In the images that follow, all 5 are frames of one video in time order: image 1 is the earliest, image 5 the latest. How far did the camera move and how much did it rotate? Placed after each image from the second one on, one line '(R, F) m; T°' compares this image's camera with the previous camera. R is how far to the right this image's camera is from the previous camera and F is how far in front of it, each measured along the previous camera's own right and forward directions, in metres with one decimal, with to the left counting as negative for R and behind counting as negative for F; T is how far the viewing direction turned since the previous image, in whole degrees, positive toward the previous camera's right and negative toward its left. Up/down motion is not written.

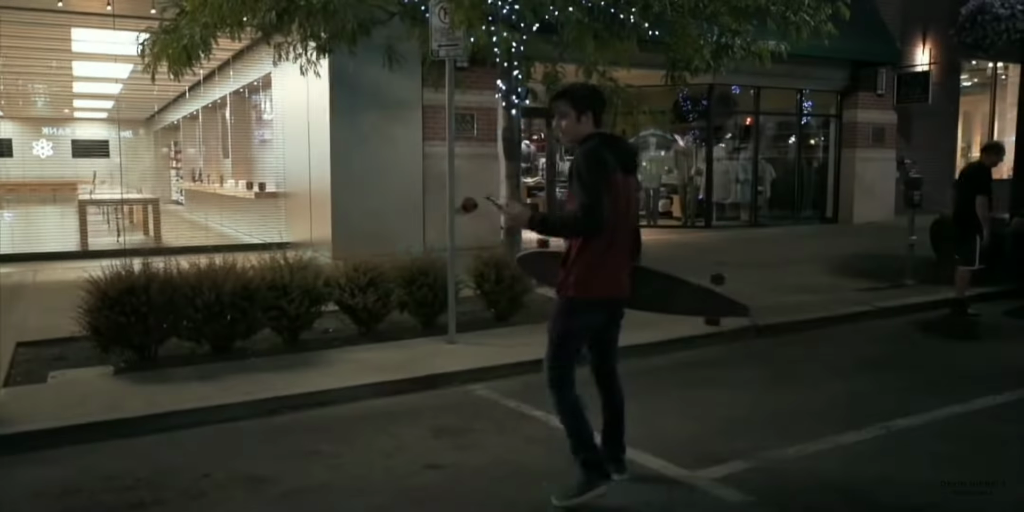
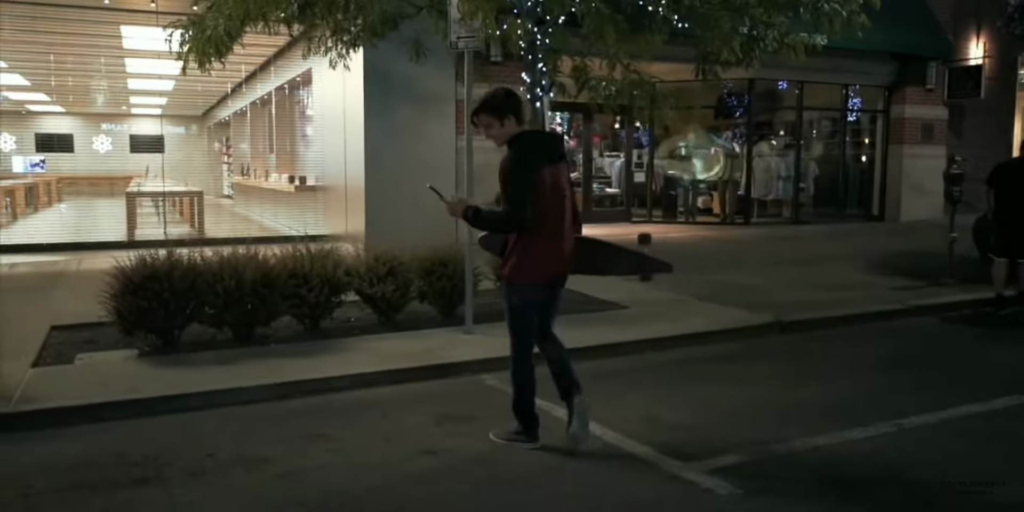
(+0.3, 0.0) m; -3°
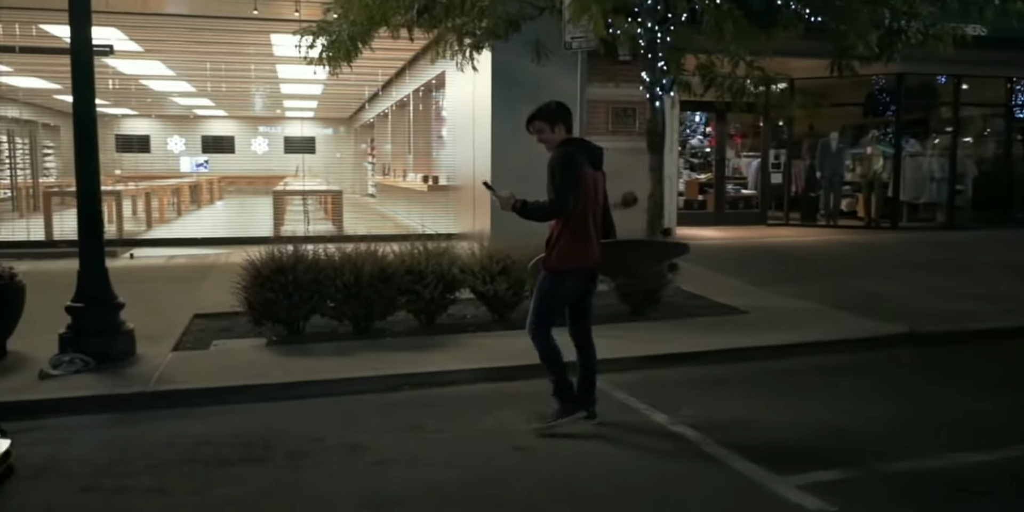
(+0.3, 0.0) m; -10°
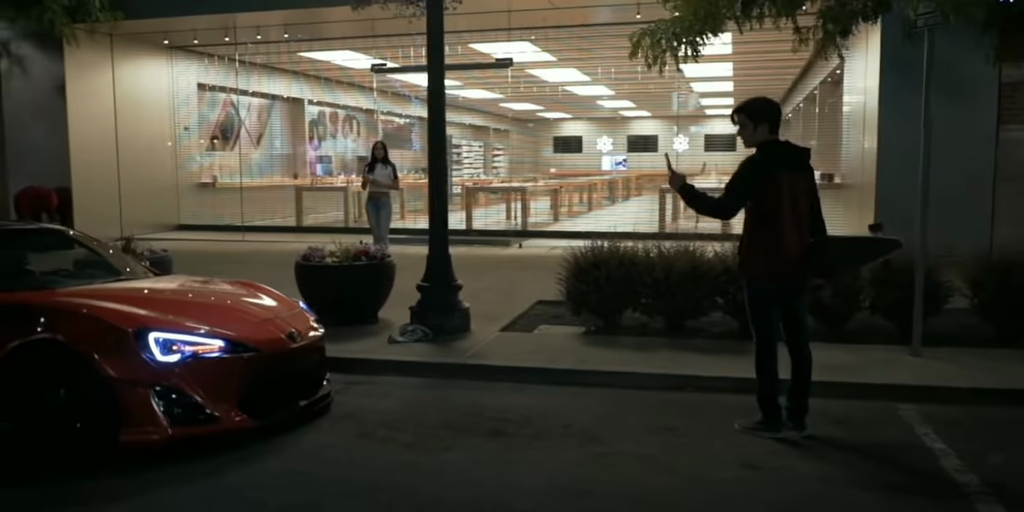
(+1.1, +0.3) m; -29°
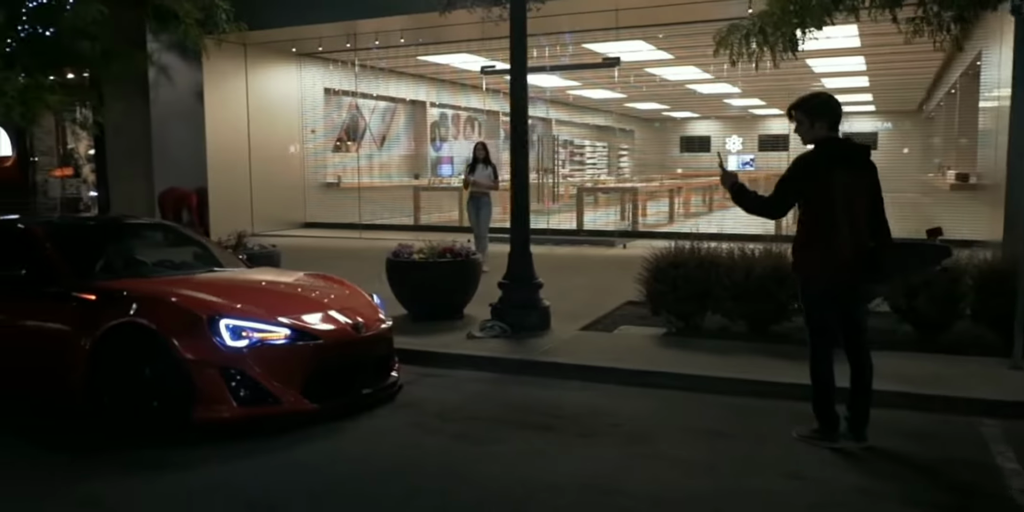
(+0.5, 0.0) m; -9°
